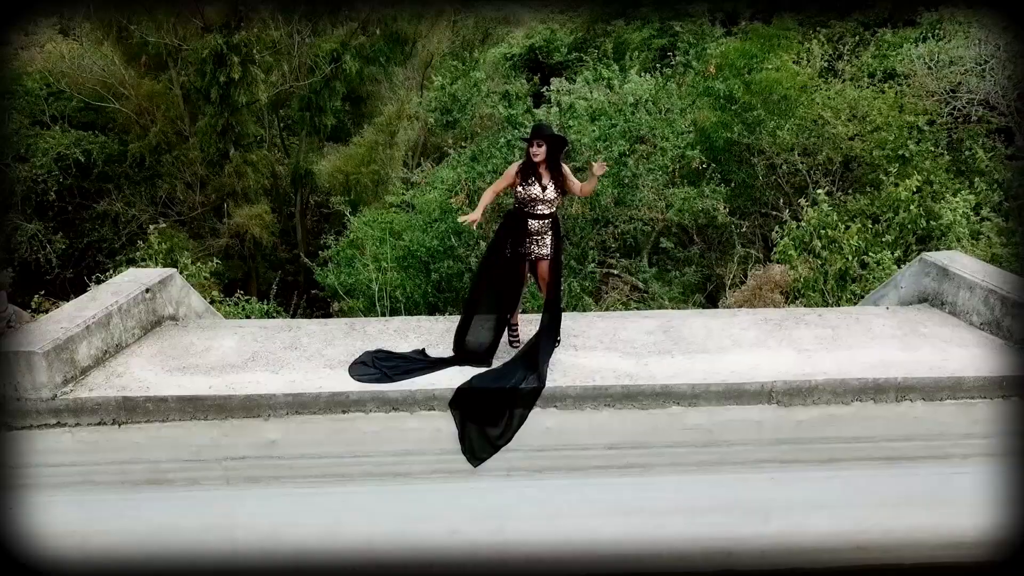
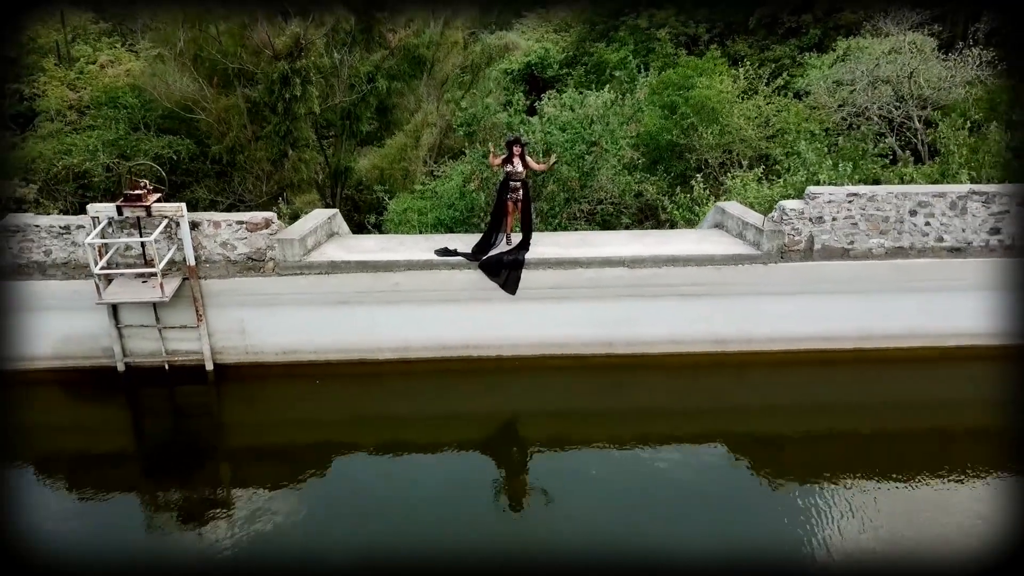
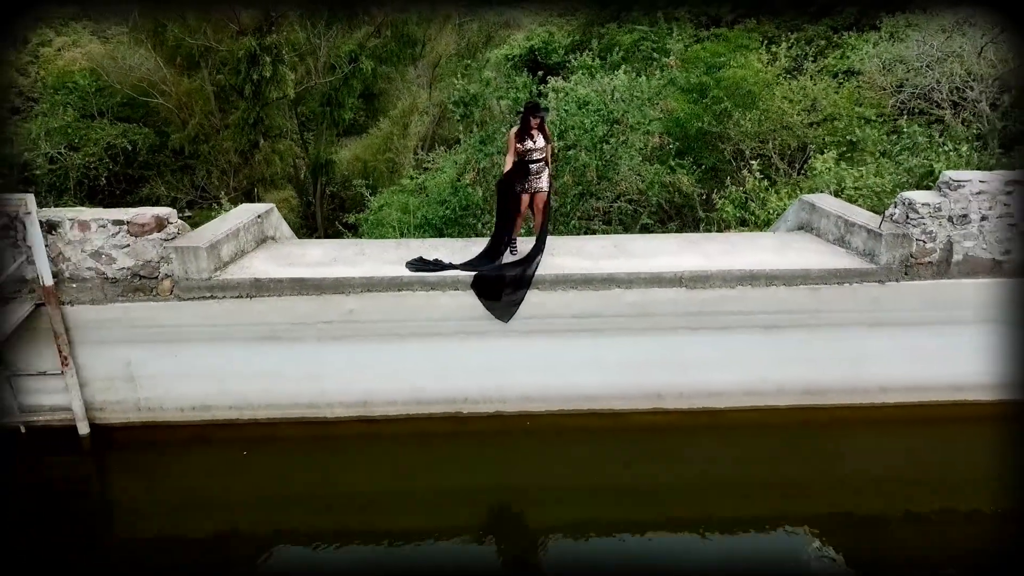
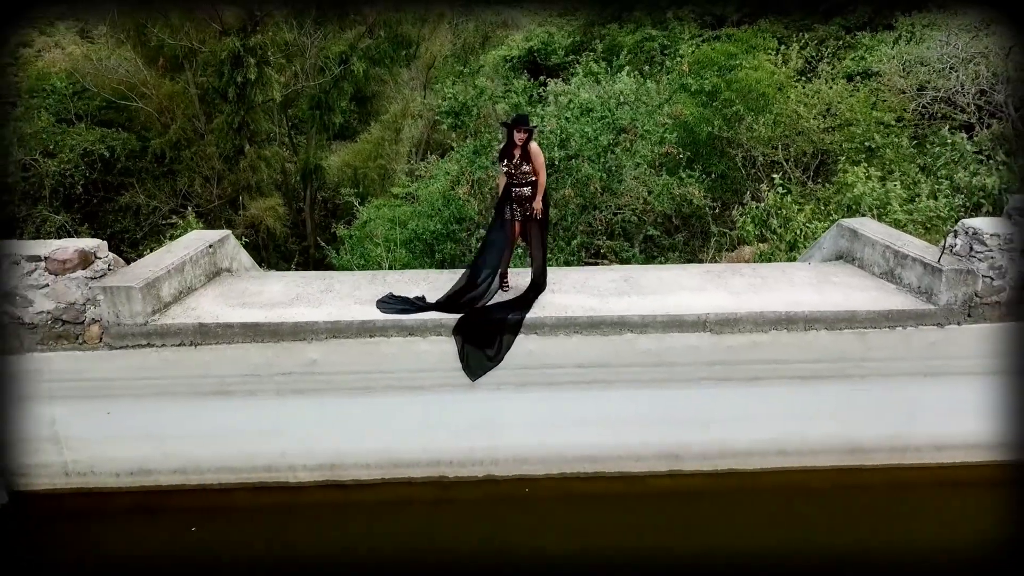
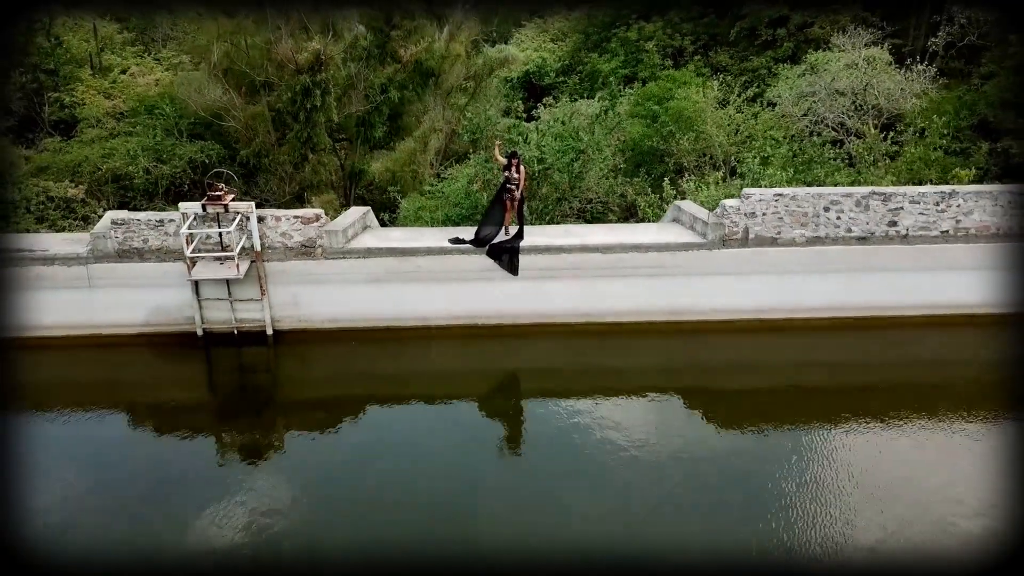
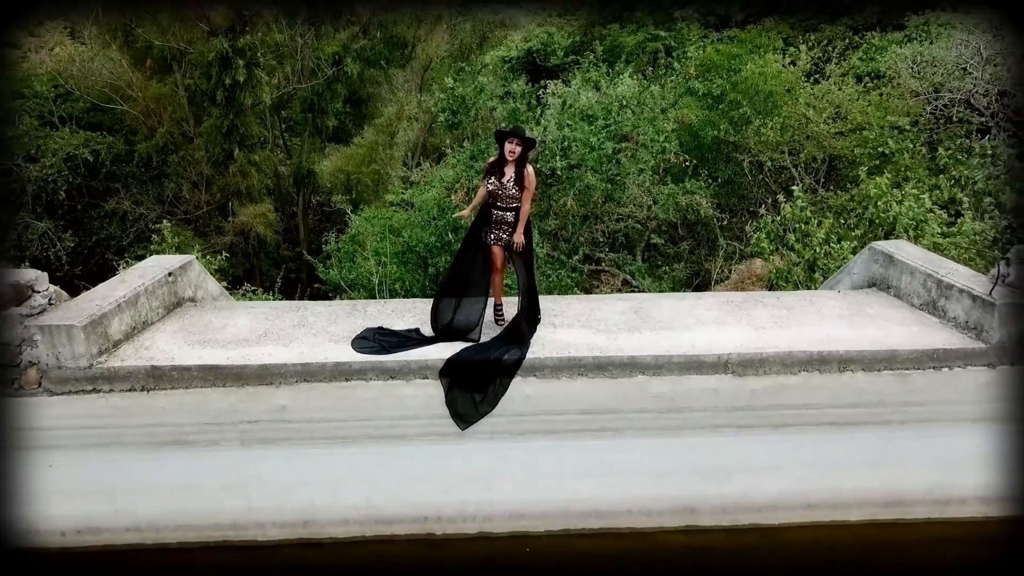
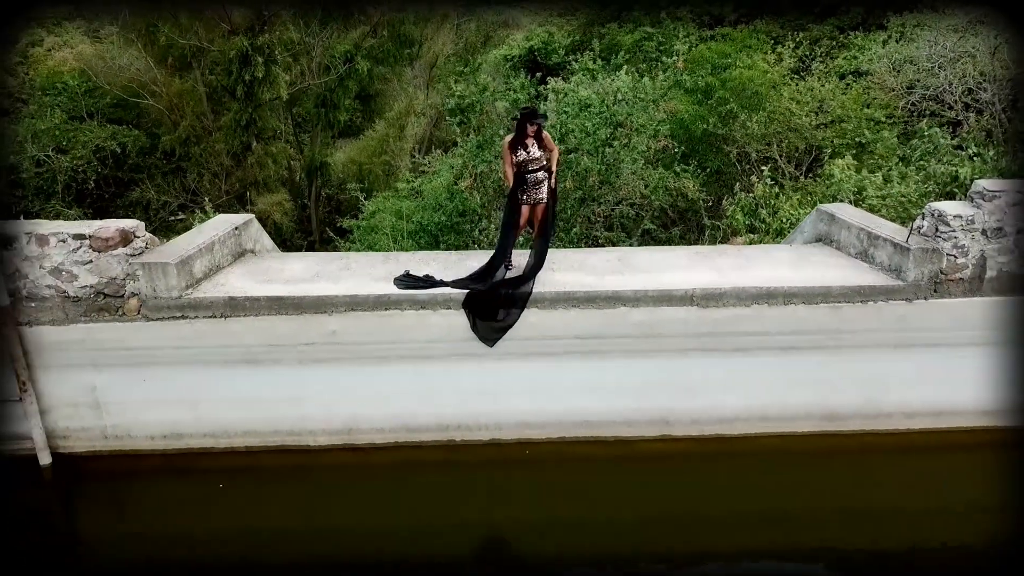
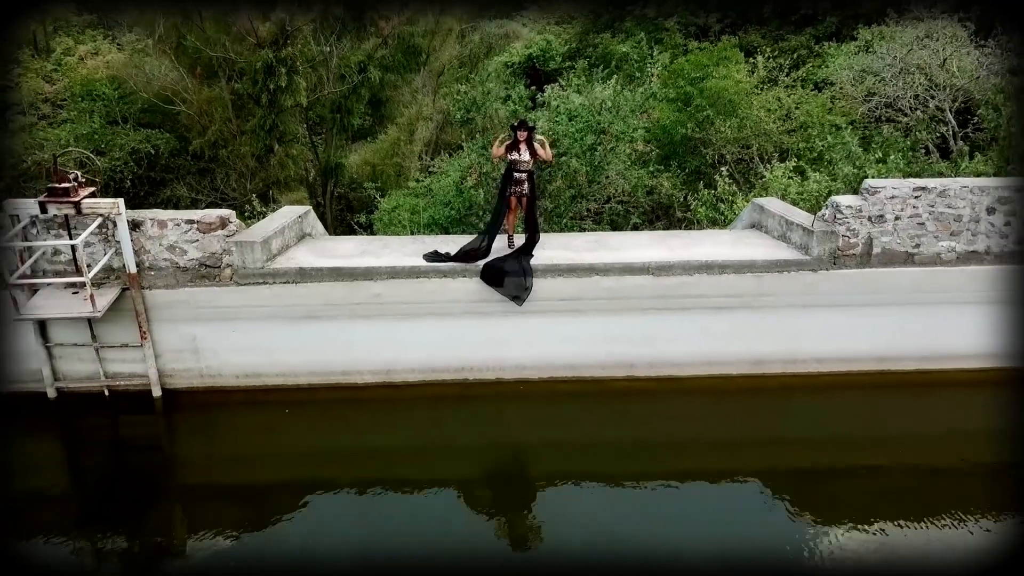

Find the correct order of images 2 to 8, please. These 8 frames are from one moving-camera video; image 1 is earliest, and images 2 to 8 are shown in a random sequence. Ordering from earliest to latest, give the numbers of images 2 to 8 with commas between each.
6, 4, 7, 3, 8, 2, 5
